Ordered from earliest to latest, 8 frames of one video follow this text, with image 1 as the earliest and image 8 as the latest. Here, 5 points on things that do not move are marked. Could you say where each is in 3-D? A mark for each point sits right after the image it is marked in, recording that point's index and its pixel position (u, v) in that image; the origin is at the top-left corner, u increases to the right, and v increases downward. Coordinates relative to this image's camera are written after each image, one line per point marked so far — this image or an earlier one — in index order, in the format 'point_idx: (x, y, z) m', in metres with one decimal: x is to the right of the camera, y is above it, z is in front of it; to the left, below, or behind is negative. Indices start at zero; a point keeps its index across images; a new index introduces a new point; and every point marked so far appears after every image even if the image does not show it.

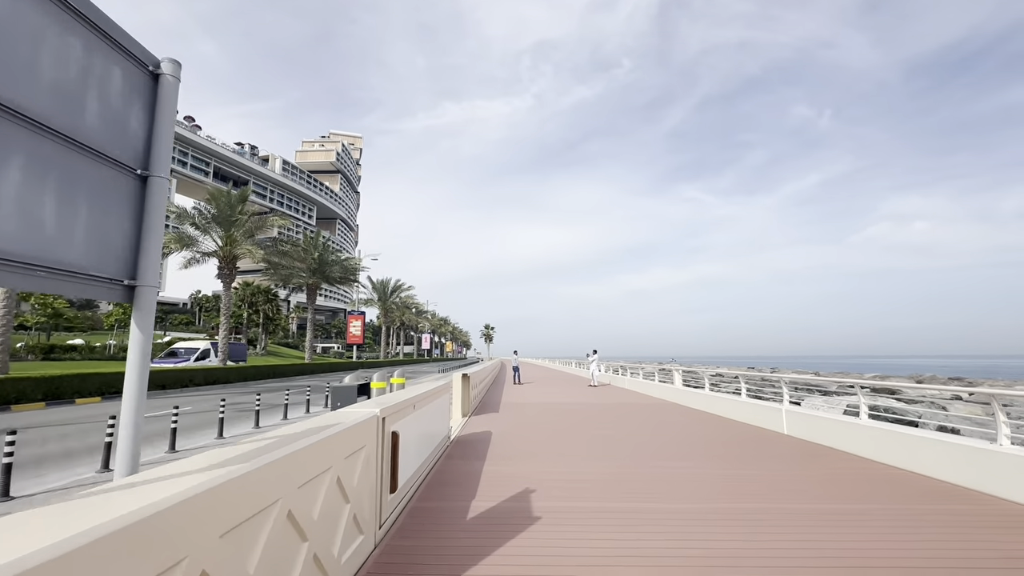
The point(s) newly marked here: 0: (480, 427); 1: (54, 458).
0: (-0.7, -3.1, +10.7) m
1: (-8.1, -3.0, +8.4) m
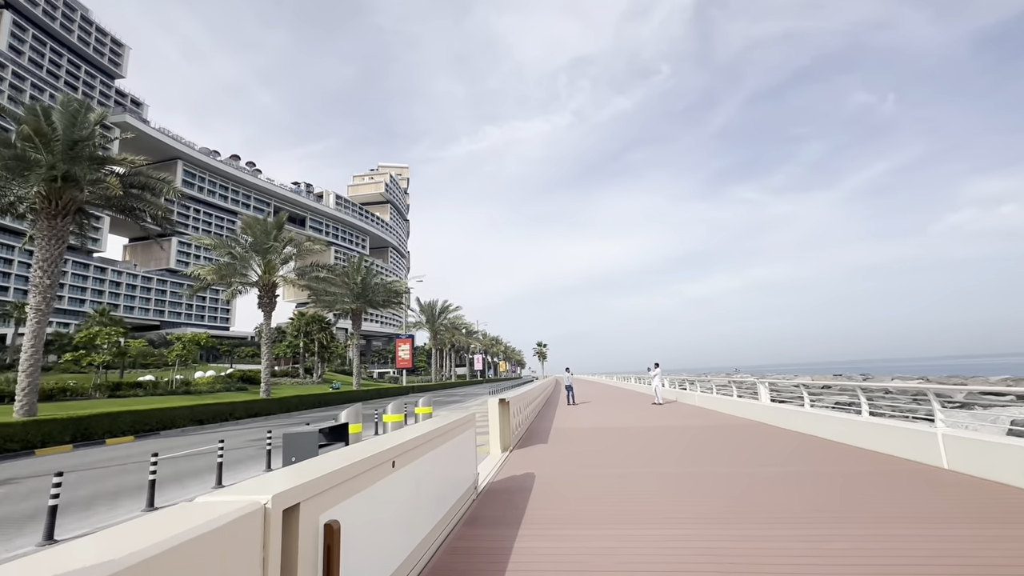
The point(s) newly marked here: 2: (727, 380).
0: (+0.2, -3.2, +8.6) m
1: (-7.4, -3.5, +7.1) m
2: (+8.6, -3.7, +18.9) m
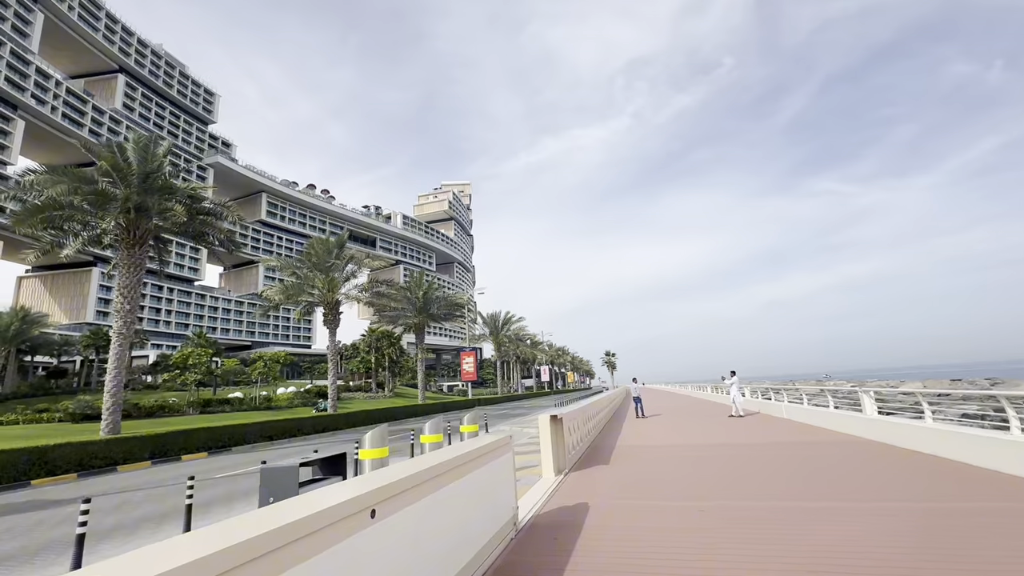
0: (+1.0, -3.3, +7.5) m
1: (-6.6, -3.8, +7.1) m
2: (+10.8, -3.5, +16.6) m
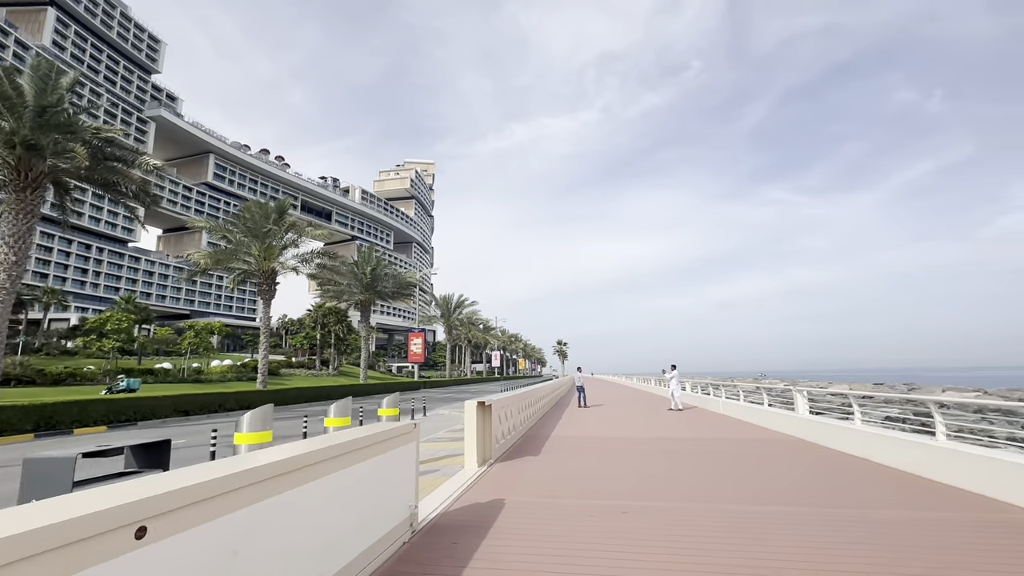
0: (-0.2, -2.9, +6.9) m
1: (-7.8, -3.0, +5.8) m
2: (+8.7, -3.5, +16.8) m
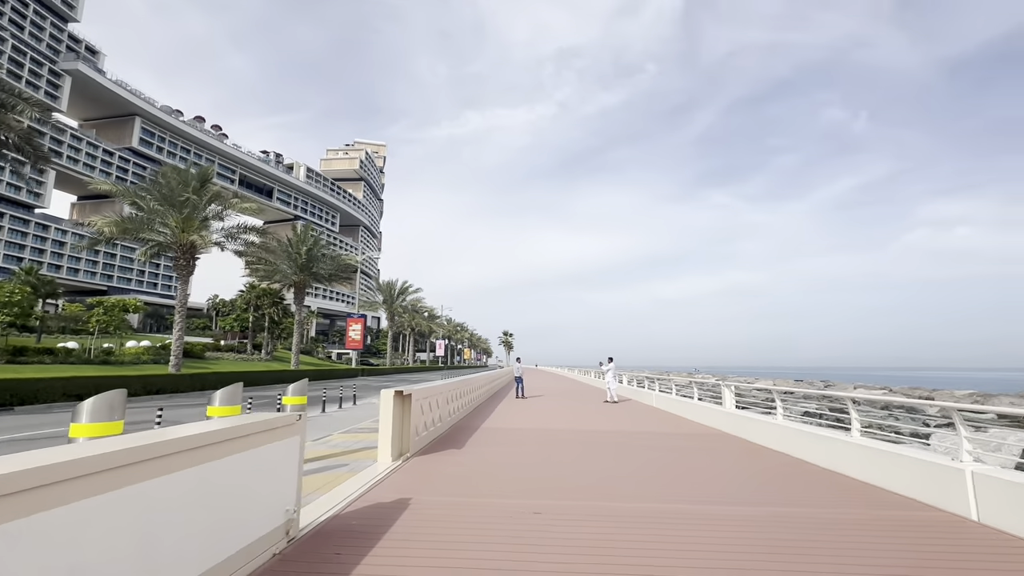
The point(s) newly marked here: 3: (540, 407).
0: (-1.4, -2.6, +6.3) m
1: (-8.9, -2.4, +4.4) m
2: (+6.4, -3.3, +17.1) m
3: (+1.1, -4.6, +18.3) m
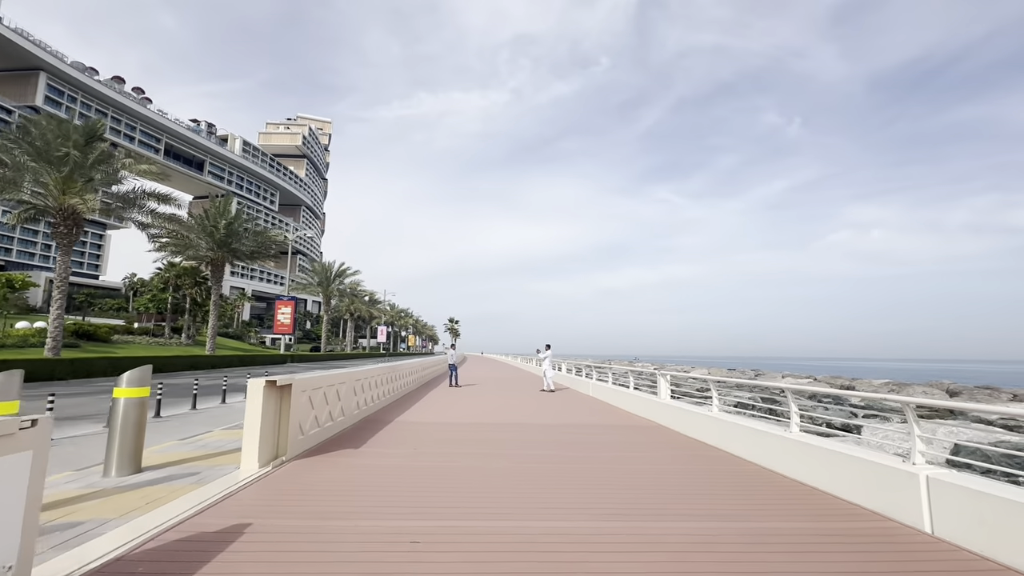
0: (-2.6, -2.2, +5.0) m
1: (-9.8, -1.9, +2.2) m
2: (+4.0, -2.8, +16.6) m
3: (-1.4, -4.0, +17.2) m
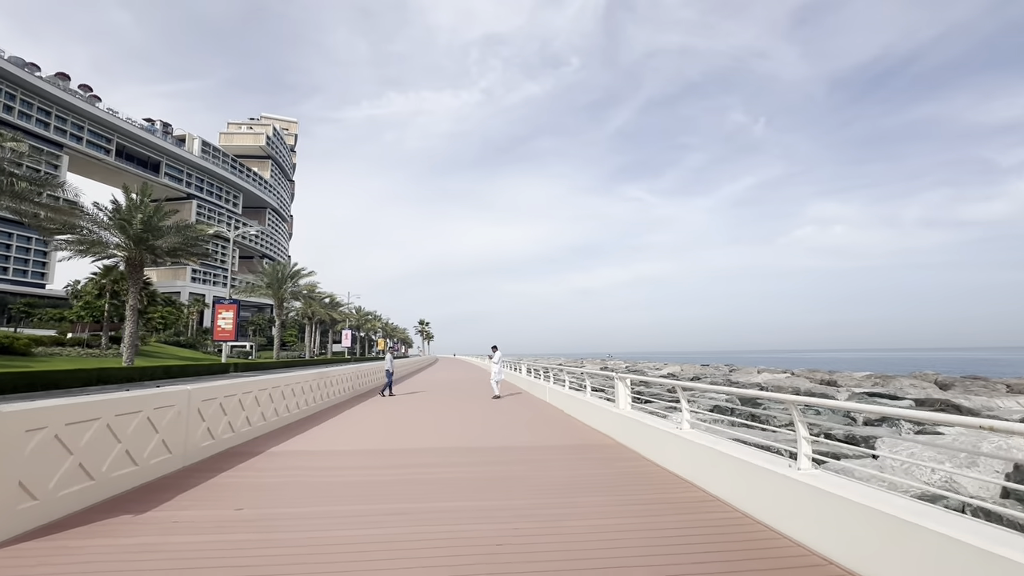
0: (-3.8, -2.0, +2.4) m
1: (-10.8, -1.8, -0.8) m
2: (+2.2, -2.5, +14.3) m
3: (-3.2, -3.7, +14.6) m
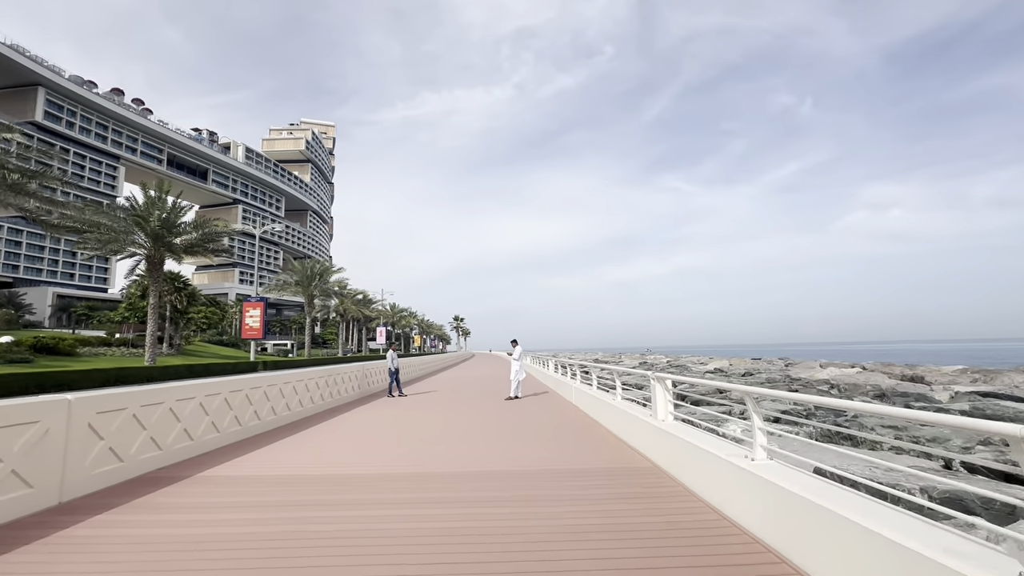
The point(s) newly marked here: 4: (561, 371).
0: (-4.3, -1.7, +0.6) m
1: (-11.5, -1.7, -1.9) m
2: (+2.7, -2.0, +12.0) m
3: (-2.7, -3.3, +12.8) m
4: (+2.1, -3.2, +18.2) m
